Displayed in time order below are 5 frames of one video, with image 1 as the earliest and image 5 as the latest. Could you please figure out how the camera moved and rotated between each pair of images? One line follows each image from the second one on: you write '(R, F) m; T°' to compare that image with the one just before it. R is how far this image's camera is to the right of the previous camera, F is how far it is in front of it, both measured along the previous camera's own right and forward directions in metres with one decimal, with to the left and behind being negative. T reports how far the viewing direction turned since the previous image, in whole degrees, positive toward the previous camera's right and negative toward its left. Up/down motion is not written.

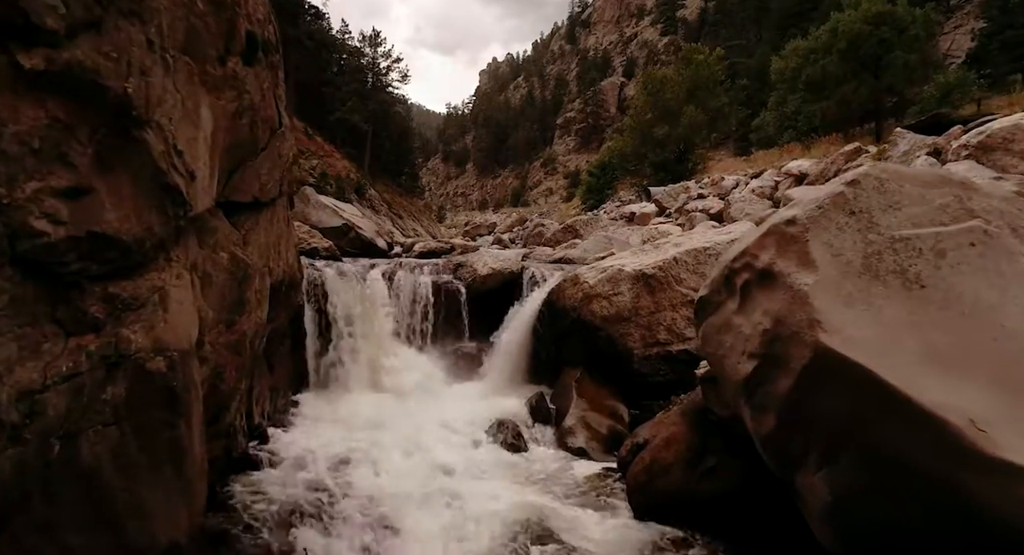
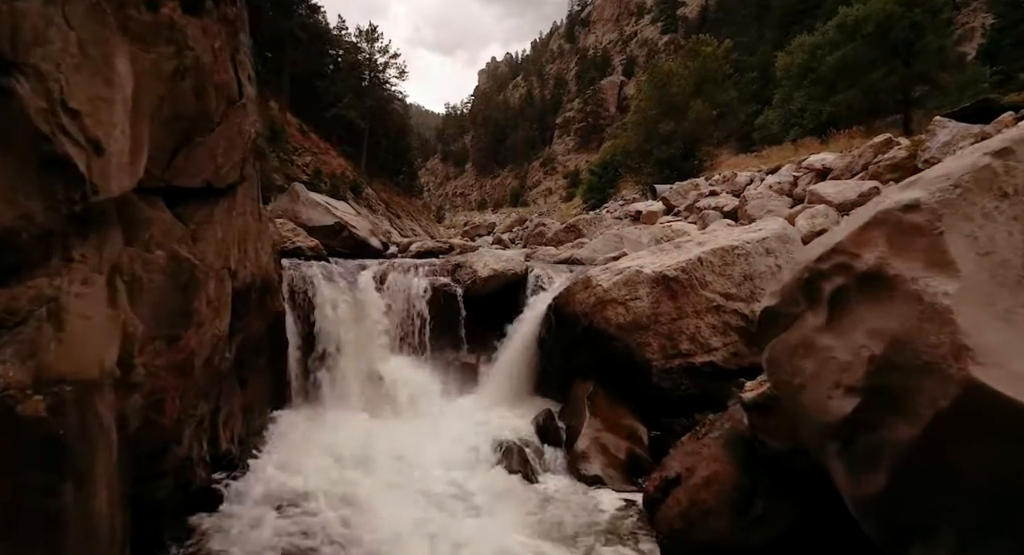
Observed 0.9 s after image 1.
(-0.1, +0.9) m; 0°
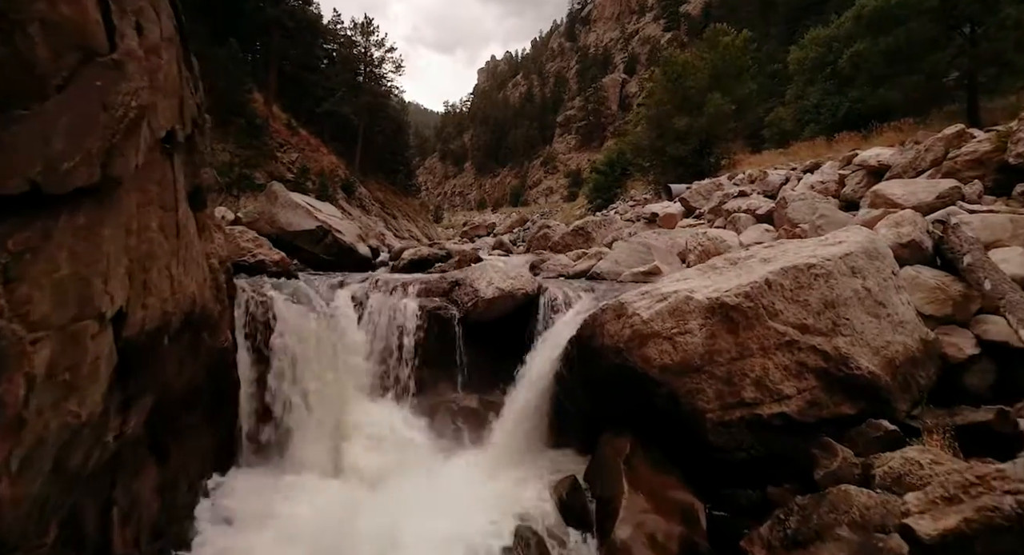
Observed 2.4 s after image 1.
(-0.2, +1.7) m; 0°
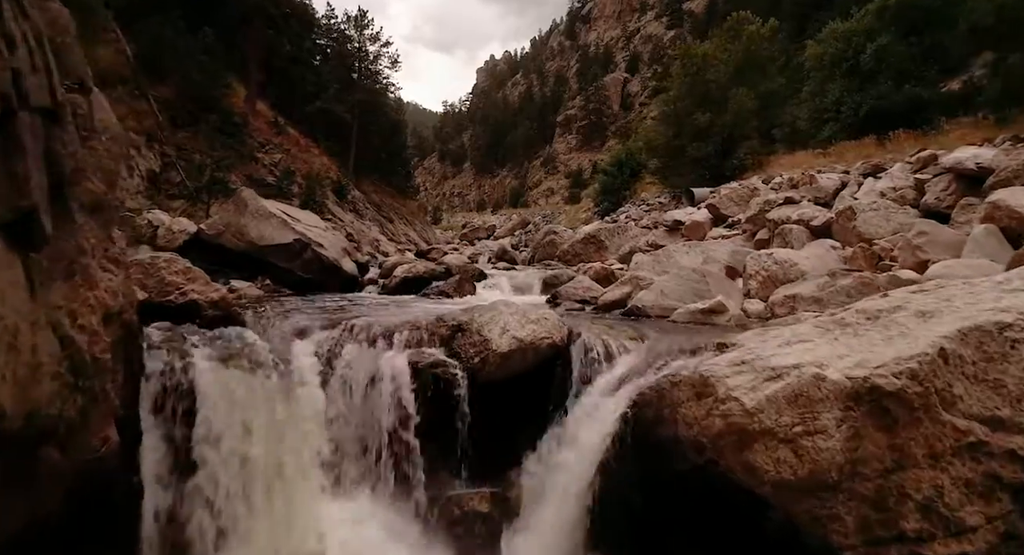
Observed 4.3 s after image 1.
(-0.3, +2.1) m; 0°
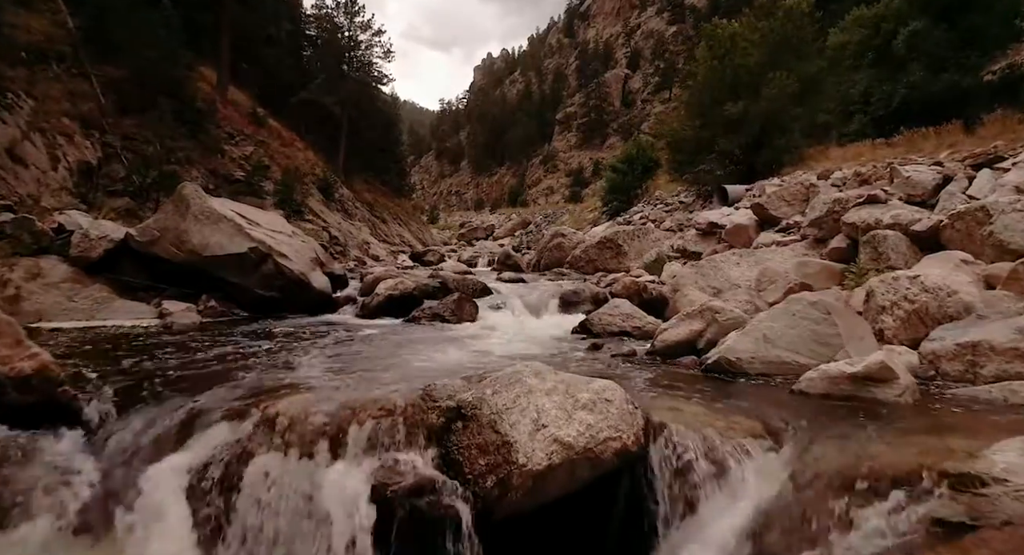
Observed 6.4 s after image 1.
(-0.3, +2.6) m; 0°
